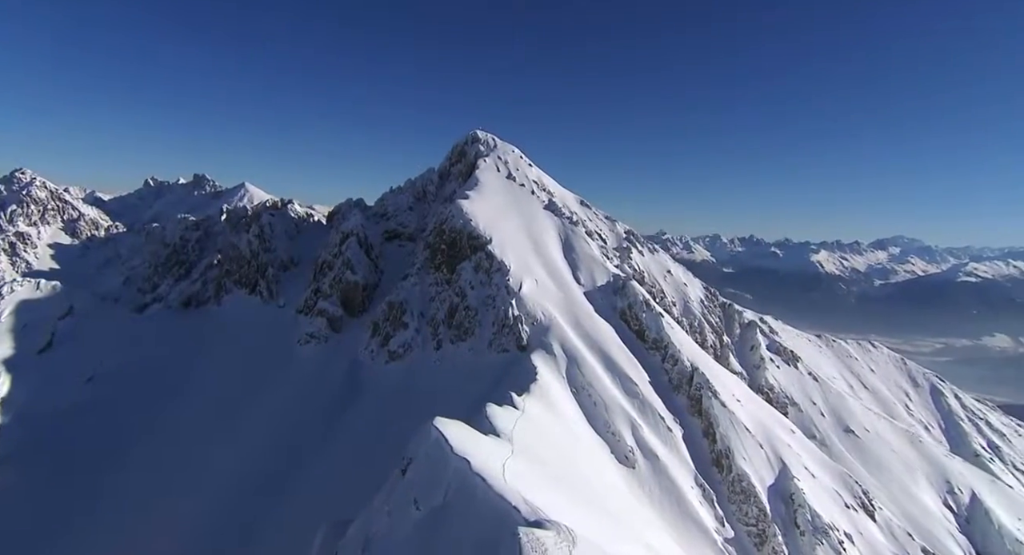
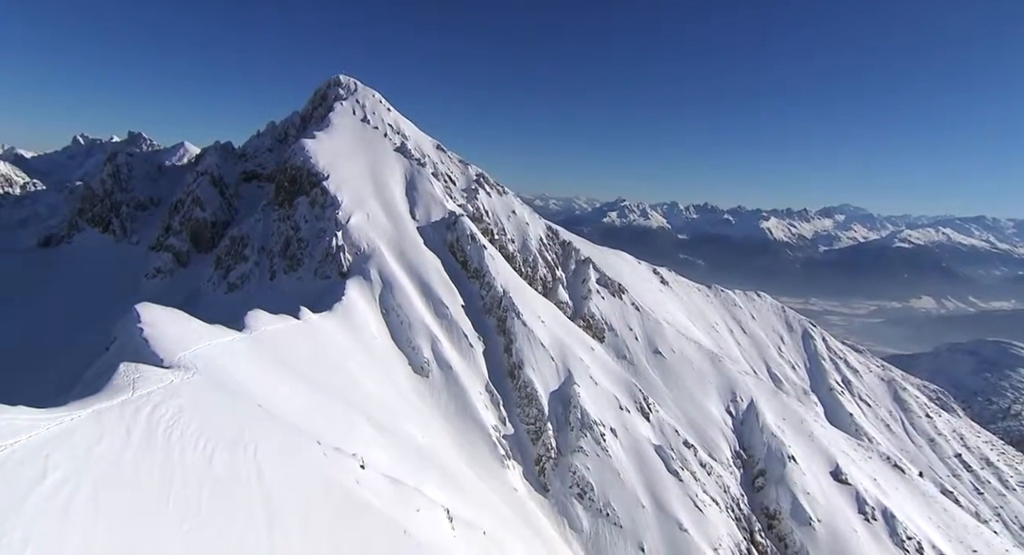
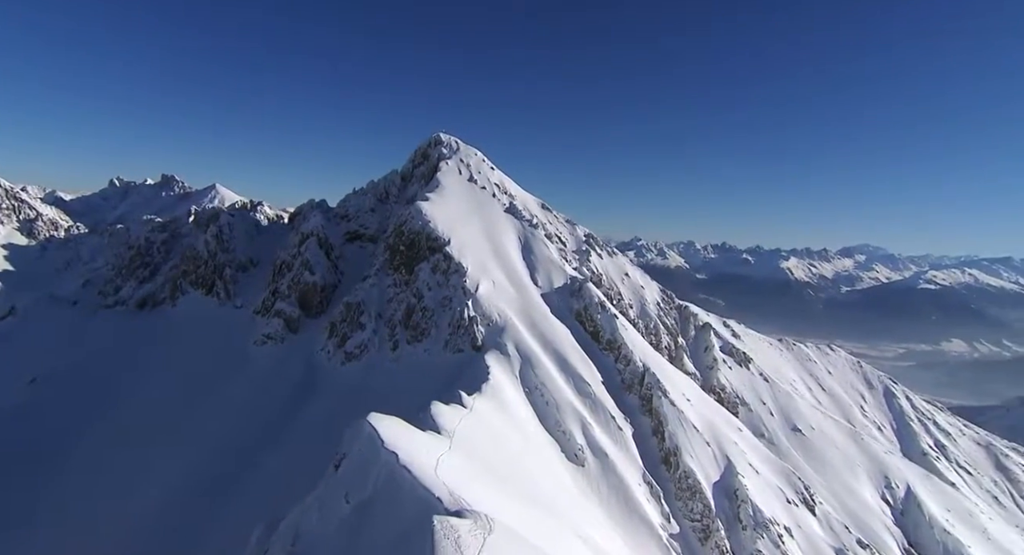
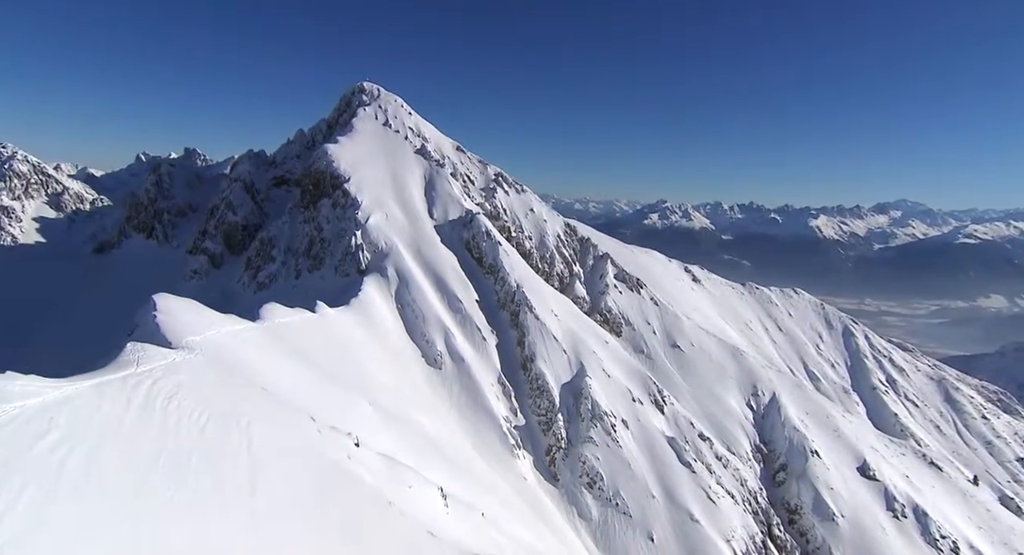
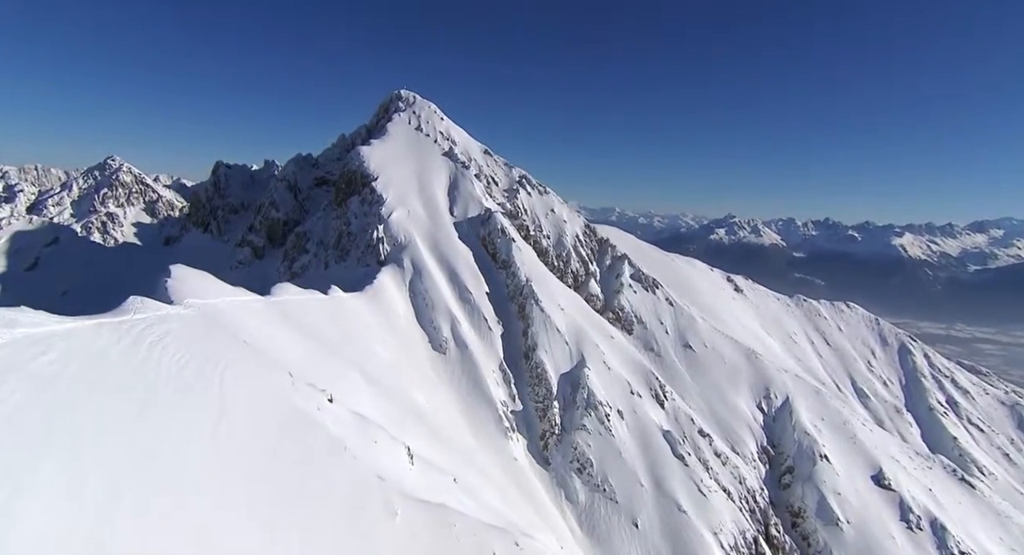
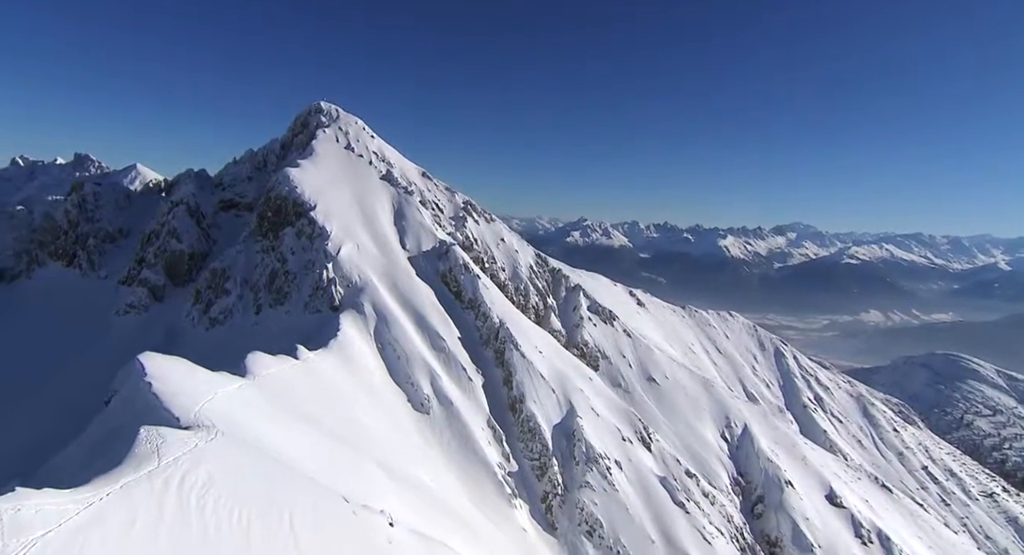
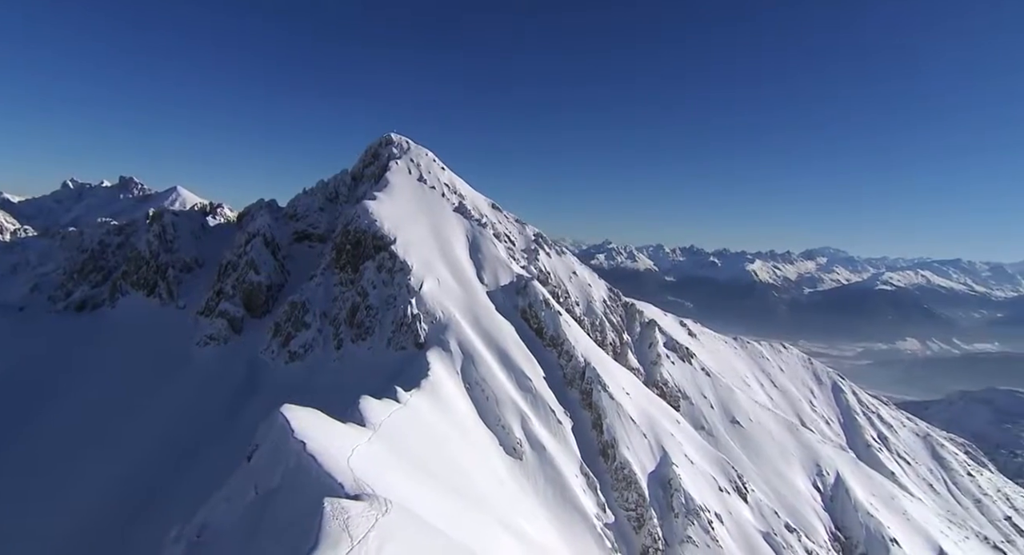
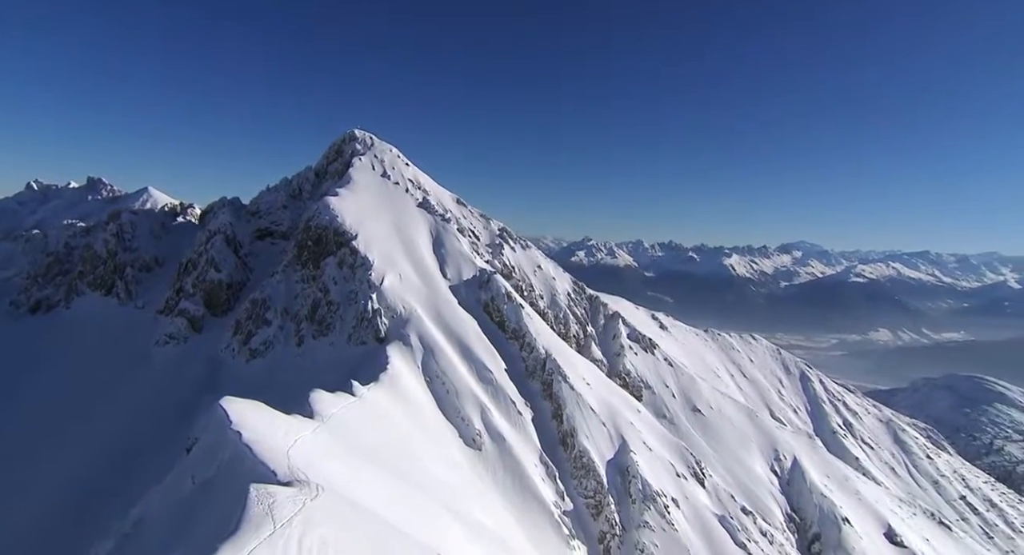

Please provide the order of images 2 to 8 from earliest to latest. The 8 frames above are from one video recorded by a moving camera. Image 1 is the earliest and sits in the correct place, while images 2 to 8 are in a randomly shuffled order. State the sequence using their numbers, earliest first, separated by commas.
3, 7, 8, 6, 2, 4, 5
